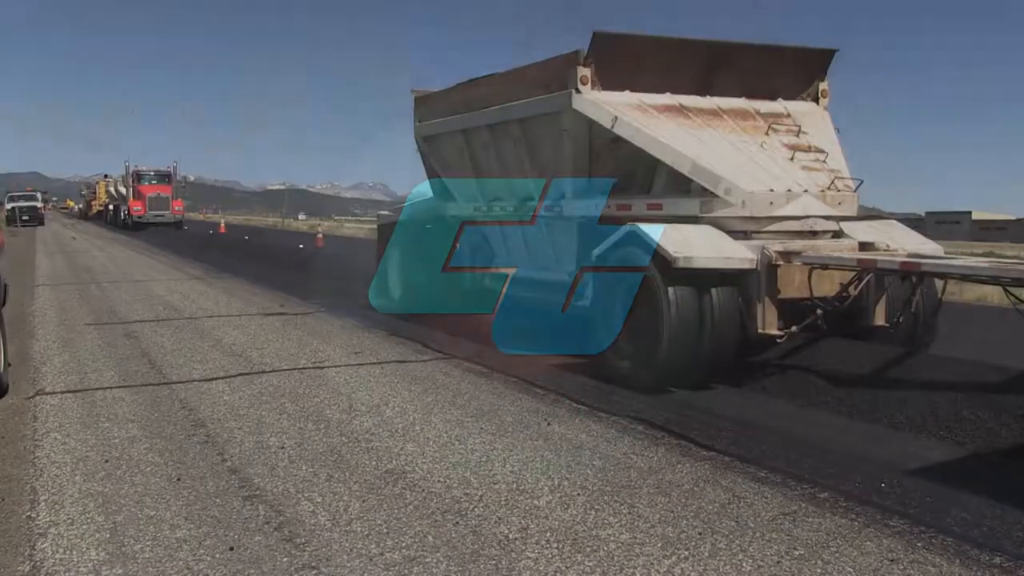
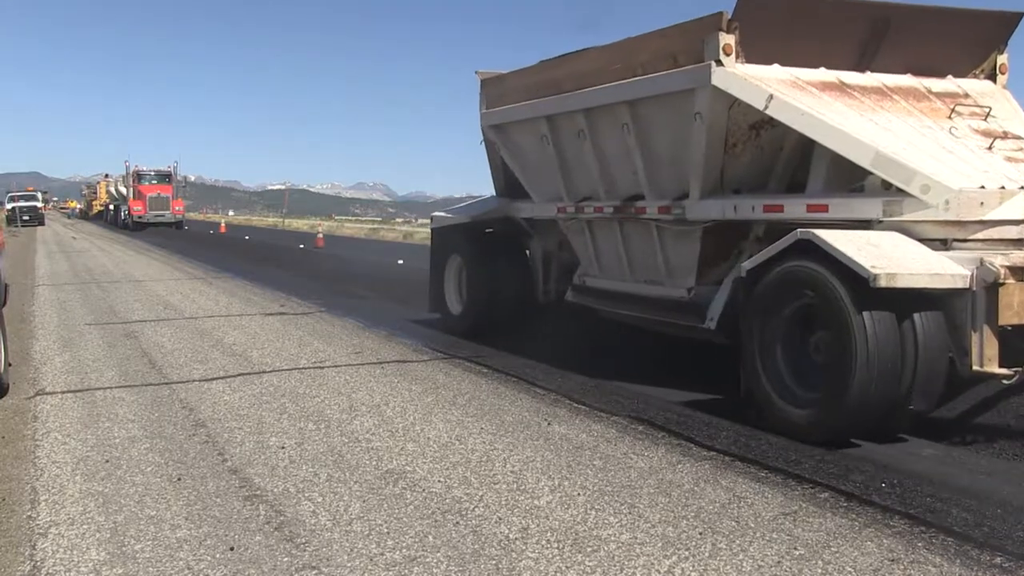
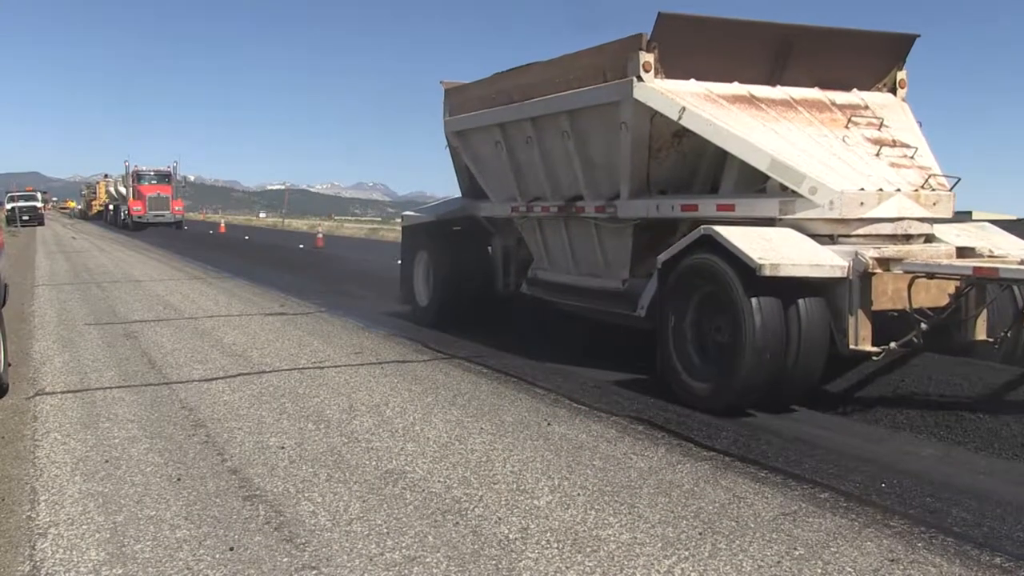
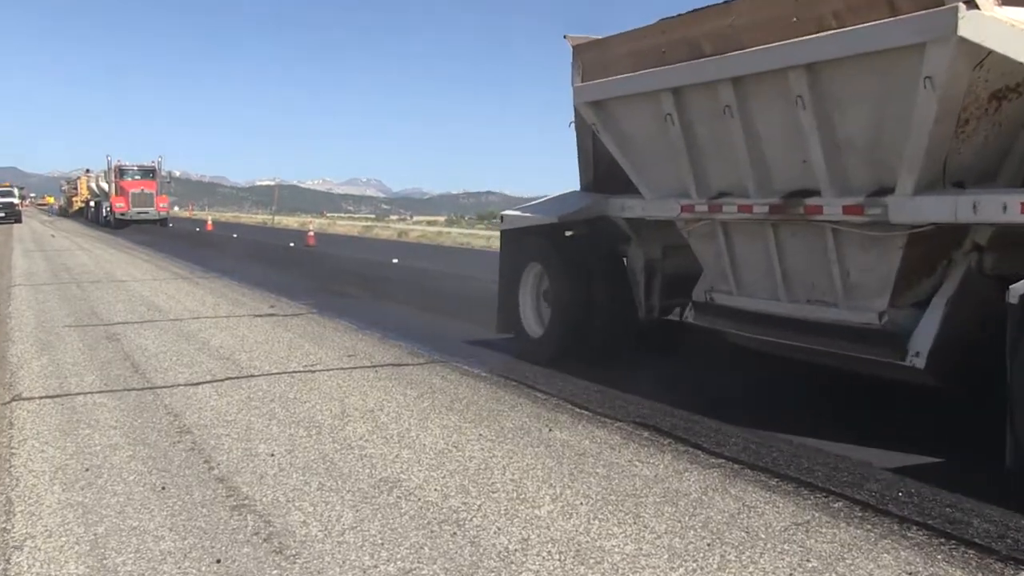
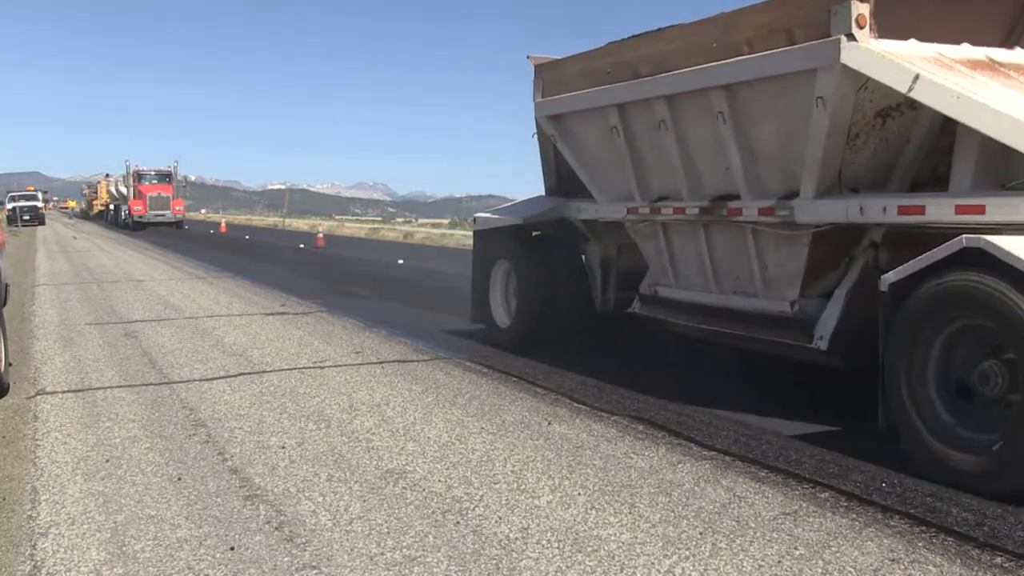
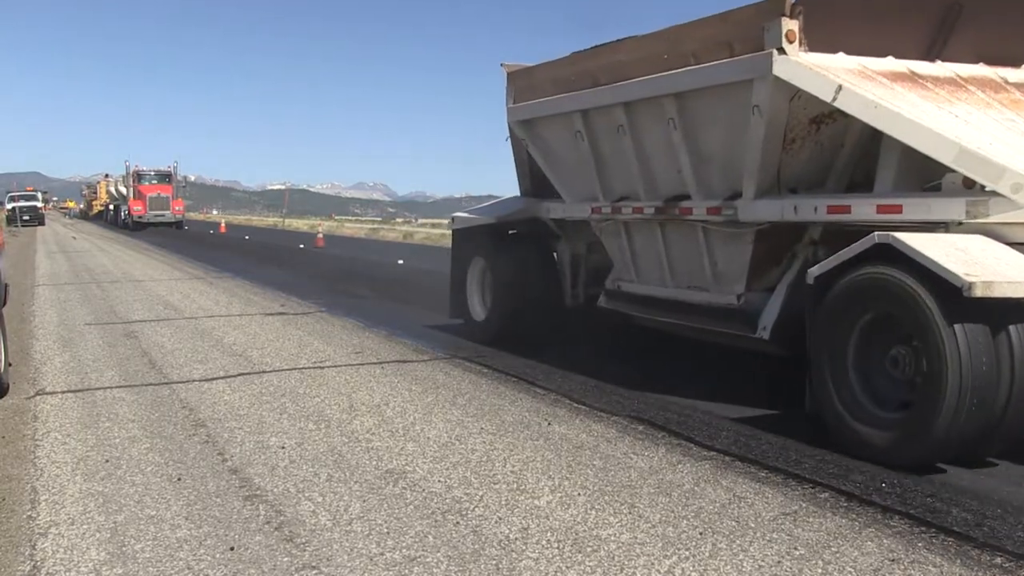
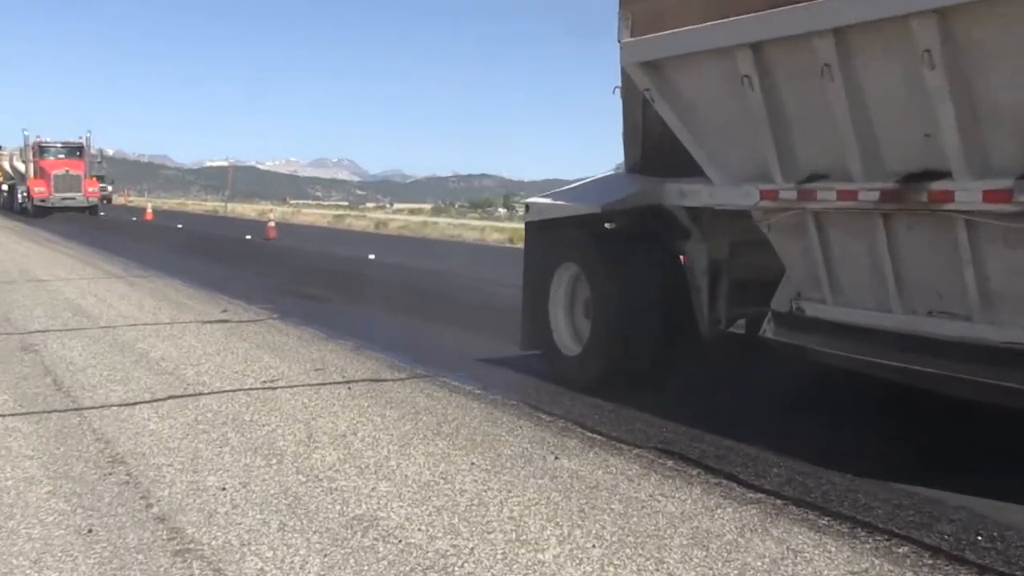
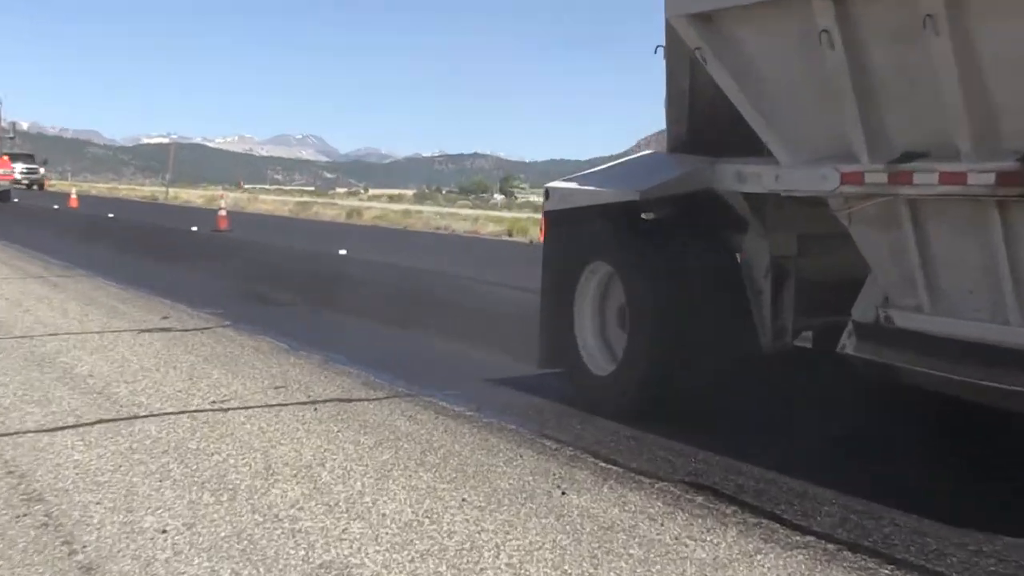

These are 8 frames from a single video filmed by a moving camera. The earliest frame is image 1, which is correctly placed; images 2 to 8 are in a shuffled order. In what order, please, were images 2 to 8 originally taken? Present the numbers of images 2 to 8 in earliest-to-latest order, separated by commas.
3, 2, 6, 5, 4, 7, 8
